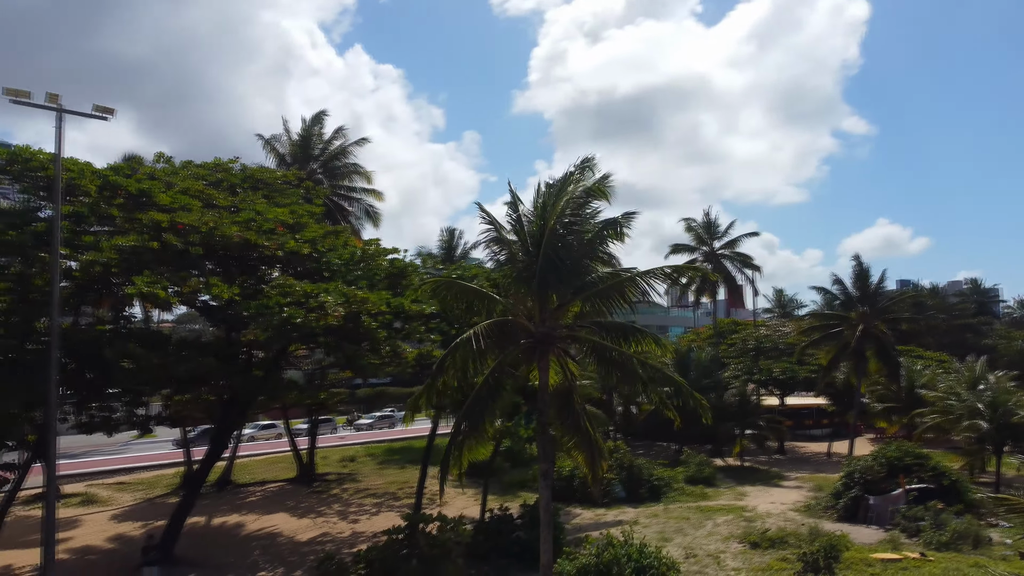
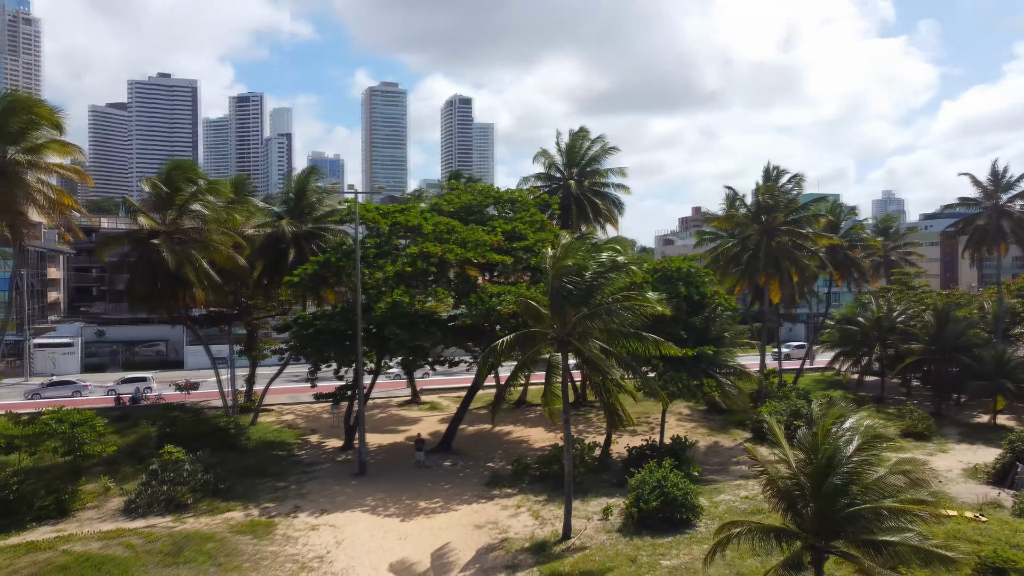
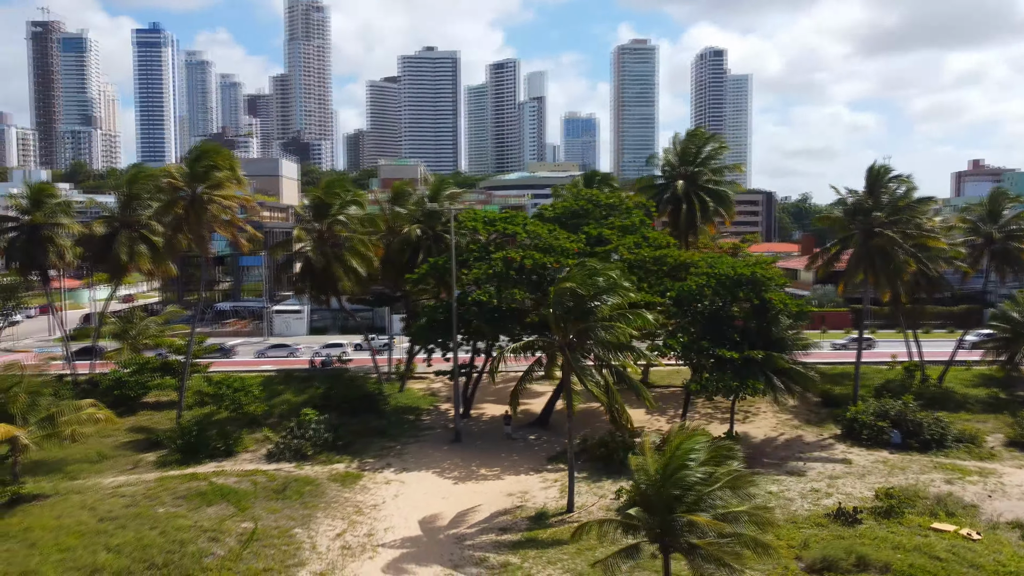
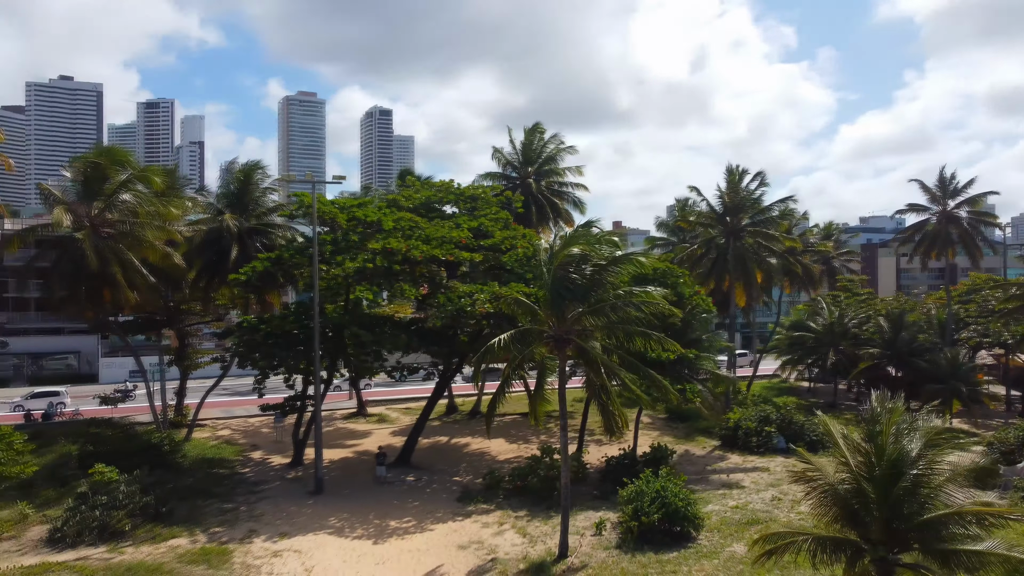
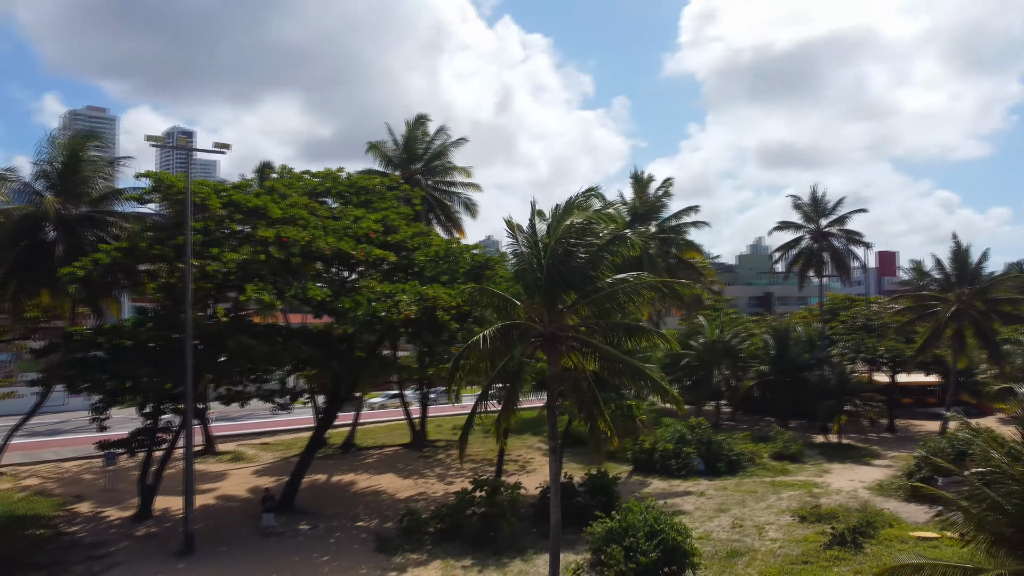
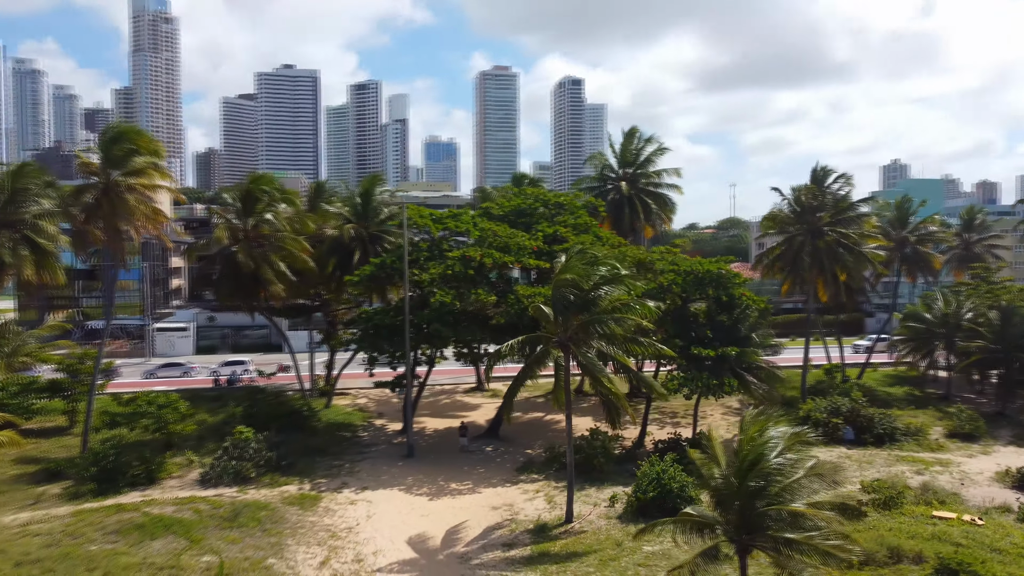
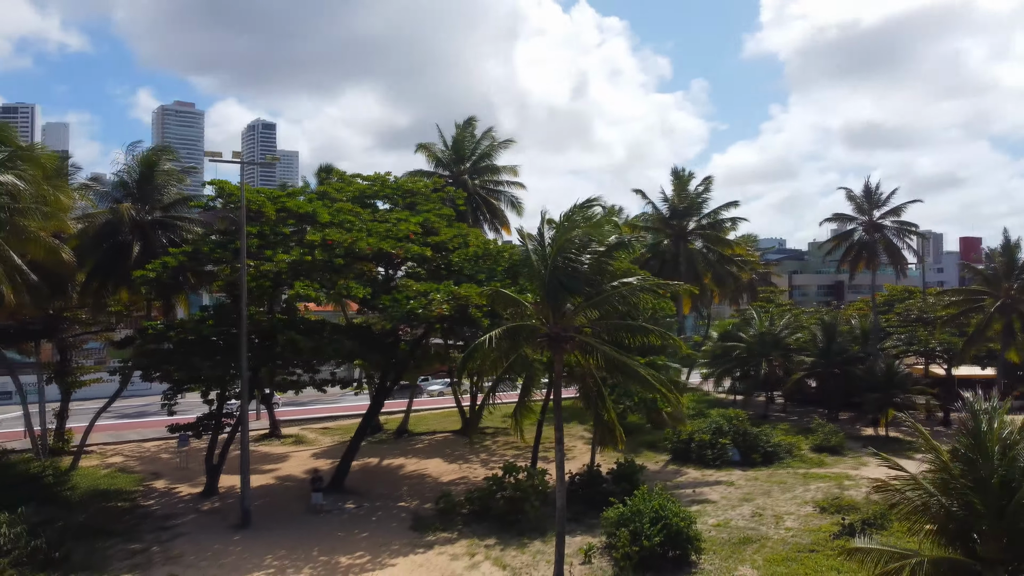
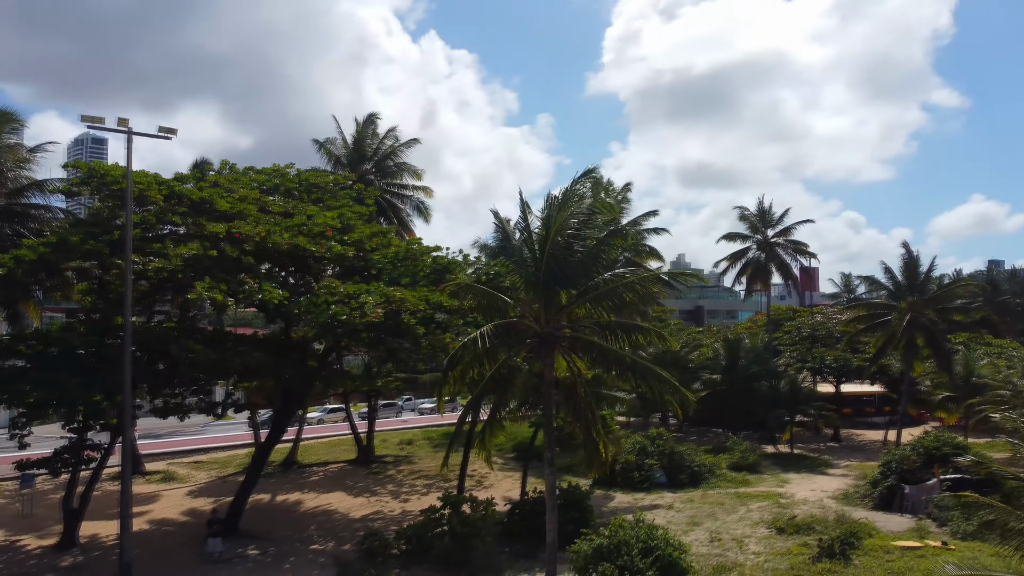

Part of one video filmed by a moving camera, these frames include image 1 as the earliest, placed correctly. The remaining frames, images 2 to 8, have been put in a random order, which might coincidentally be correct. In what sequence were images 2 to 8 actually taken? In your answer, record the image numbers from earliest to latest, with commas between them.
8, 5, 7, 4, 2, 6, 3
